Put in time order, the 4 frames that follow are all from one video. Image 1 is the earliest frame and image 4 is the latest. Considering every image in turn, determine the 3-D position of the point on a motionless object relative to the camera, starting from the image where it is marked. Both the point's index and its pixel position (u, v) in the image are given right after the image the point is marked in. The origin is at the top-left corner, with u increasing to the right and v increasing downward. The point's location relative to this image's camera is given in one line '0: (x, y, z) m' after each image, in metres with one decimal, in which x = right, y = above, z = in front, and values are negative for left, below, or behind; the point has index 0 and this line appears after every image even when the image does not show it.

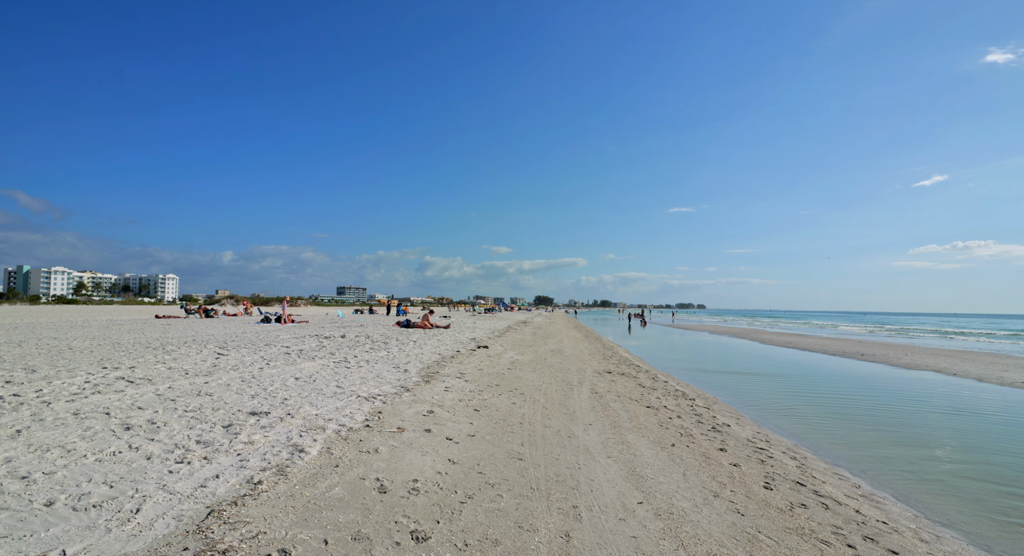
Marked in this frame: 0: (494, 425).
0: (-0.3, -2.4, +7.2) m
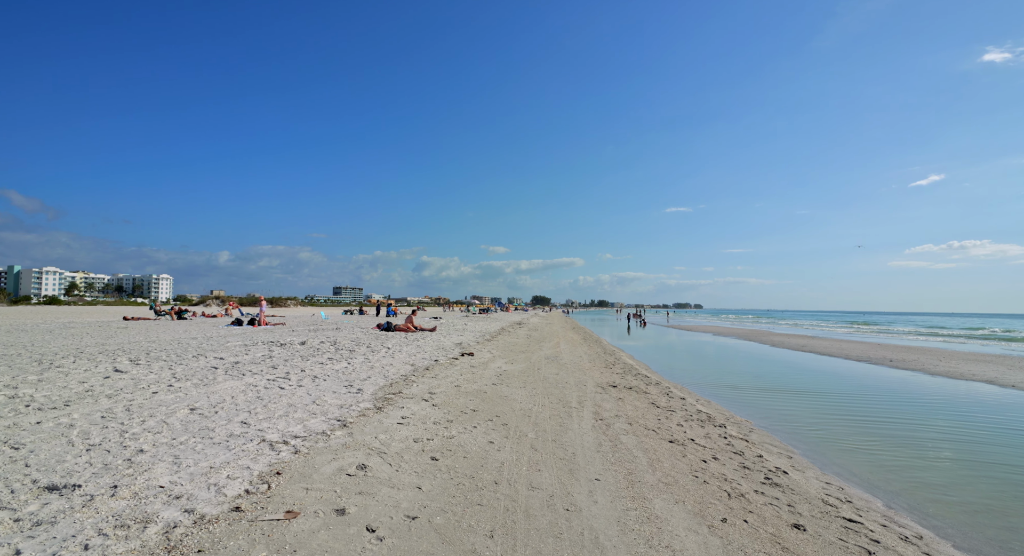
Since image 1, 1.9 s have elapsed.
0: (-0.6, -2.3, +4.8) m
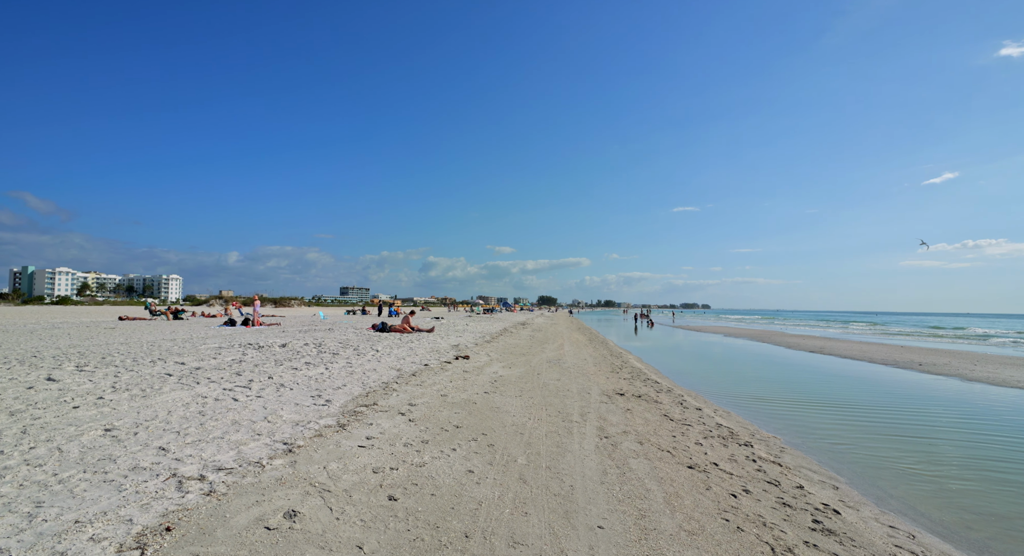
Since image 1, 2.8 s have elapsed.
0: (-0.8, -2.2, +3.6) m
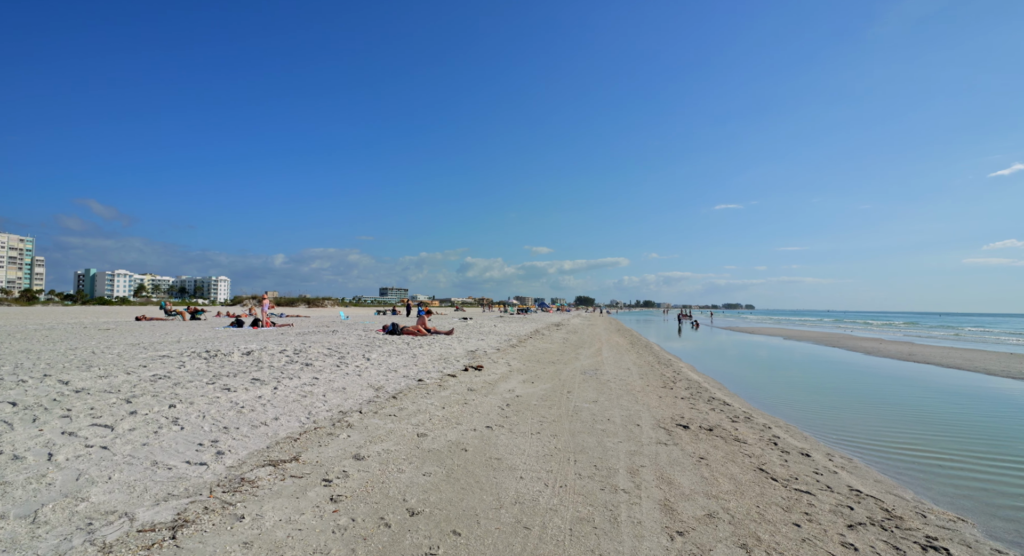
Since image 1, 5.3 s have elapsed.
0: (-1.1, -1.9, +0.5) m
